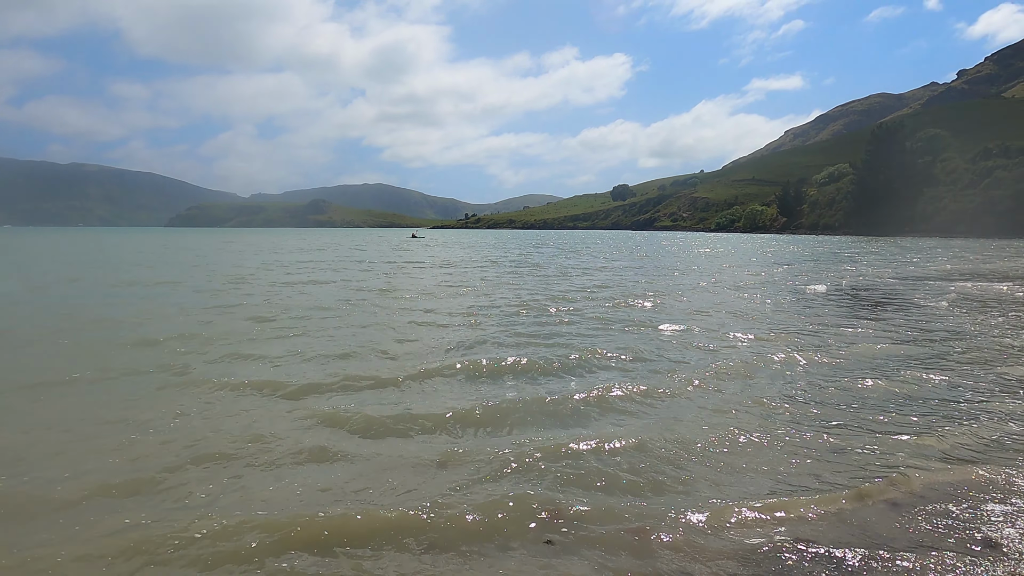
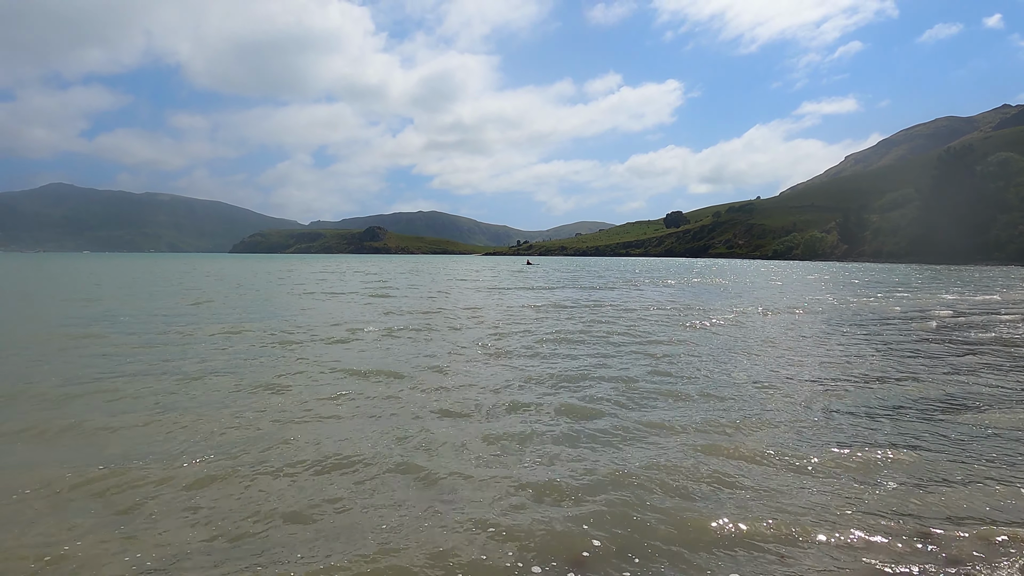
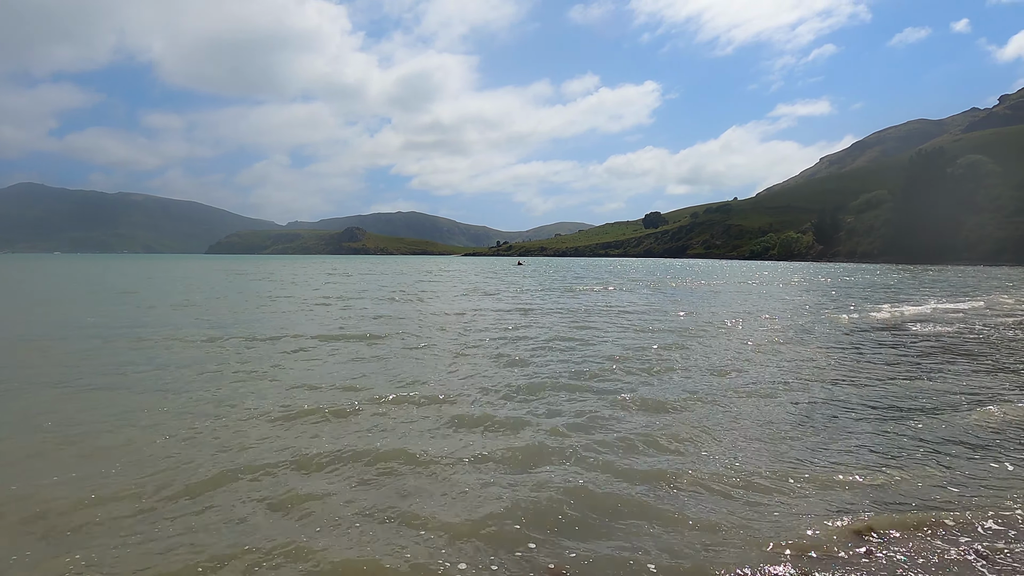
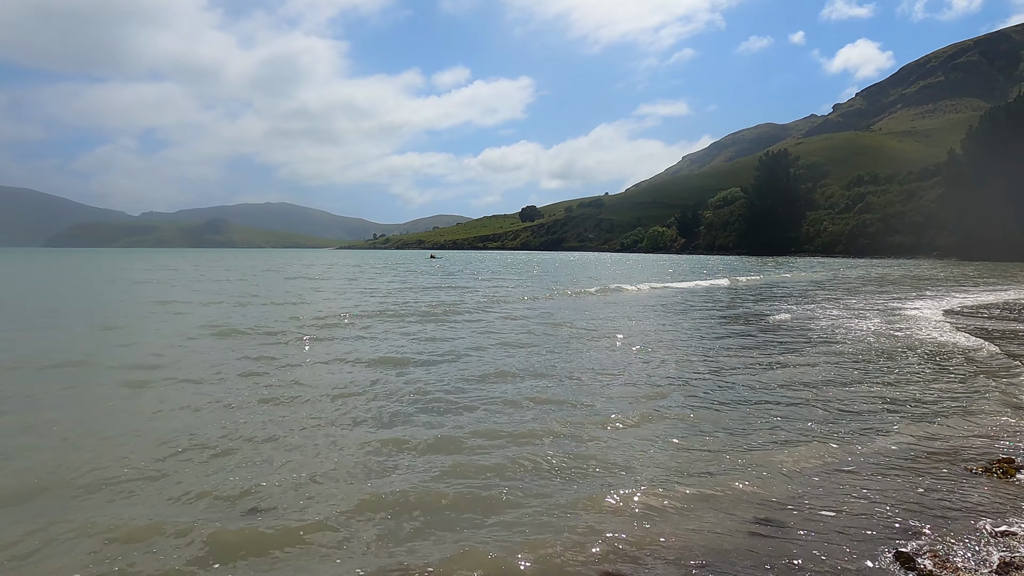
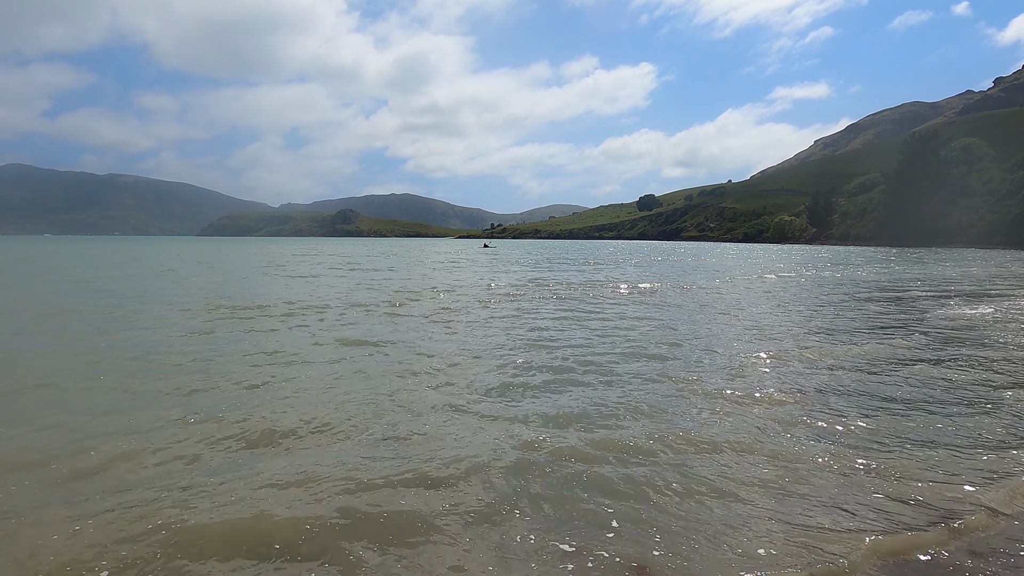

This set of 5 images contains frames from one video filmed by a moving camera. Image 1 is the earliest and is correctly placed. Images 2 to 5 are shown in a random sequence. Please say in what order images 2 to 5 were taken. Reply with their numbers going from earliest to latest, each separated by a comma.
5, 2, 3, 4
